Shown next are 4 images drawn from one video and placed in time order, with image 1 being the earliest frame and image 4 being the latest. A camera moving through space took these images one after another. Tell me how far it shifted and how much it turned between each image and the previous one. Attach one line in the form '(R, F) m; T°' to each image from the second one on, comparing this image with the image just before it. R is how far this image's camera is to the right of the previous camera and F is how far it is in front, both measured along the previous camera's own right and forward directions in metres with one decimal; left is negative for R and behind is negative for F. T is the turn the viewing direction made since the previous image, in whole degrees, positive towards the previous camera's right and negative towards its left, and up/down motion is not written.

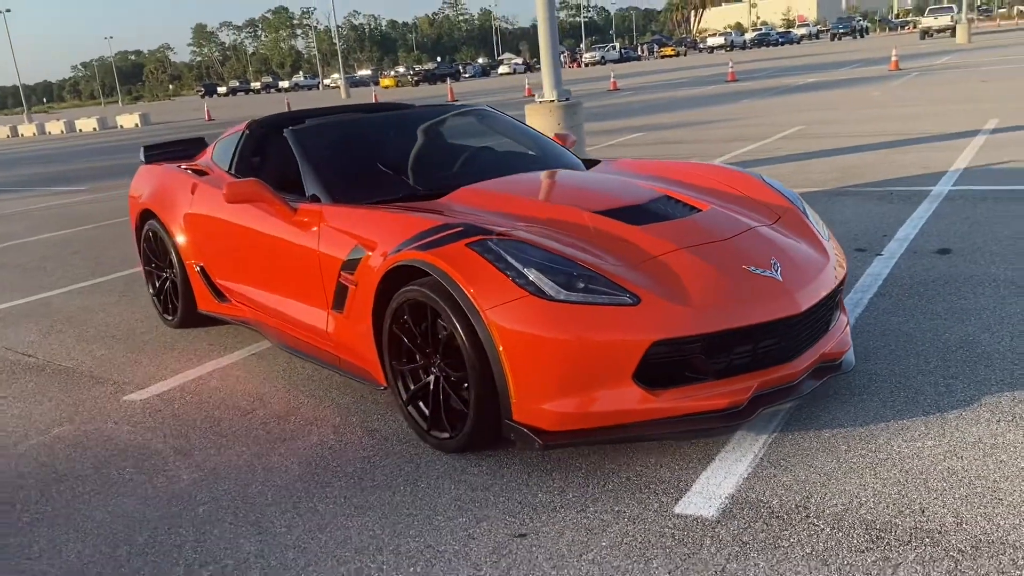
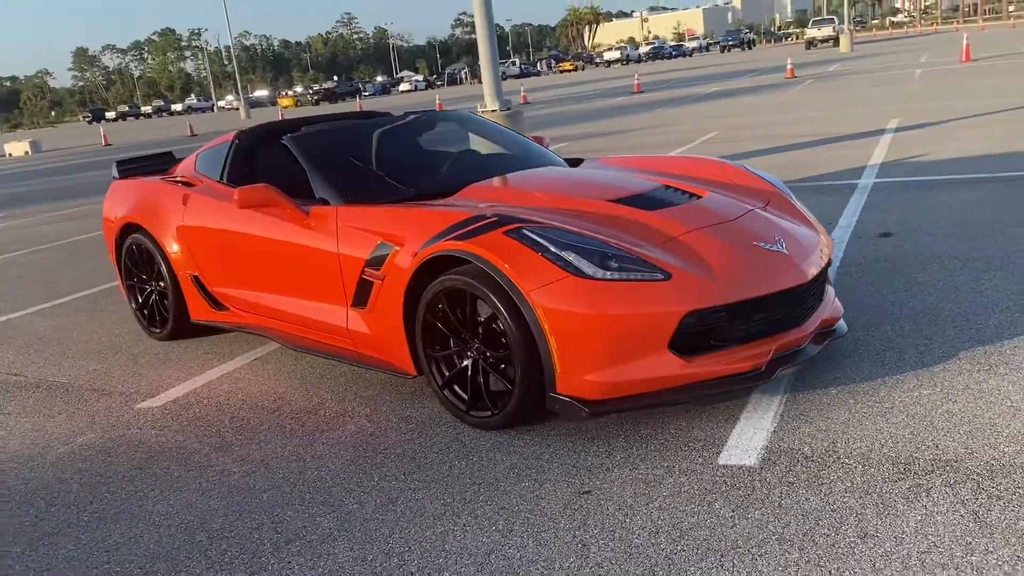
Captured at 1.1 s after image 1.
(-0.5, -0.2) m; +6°
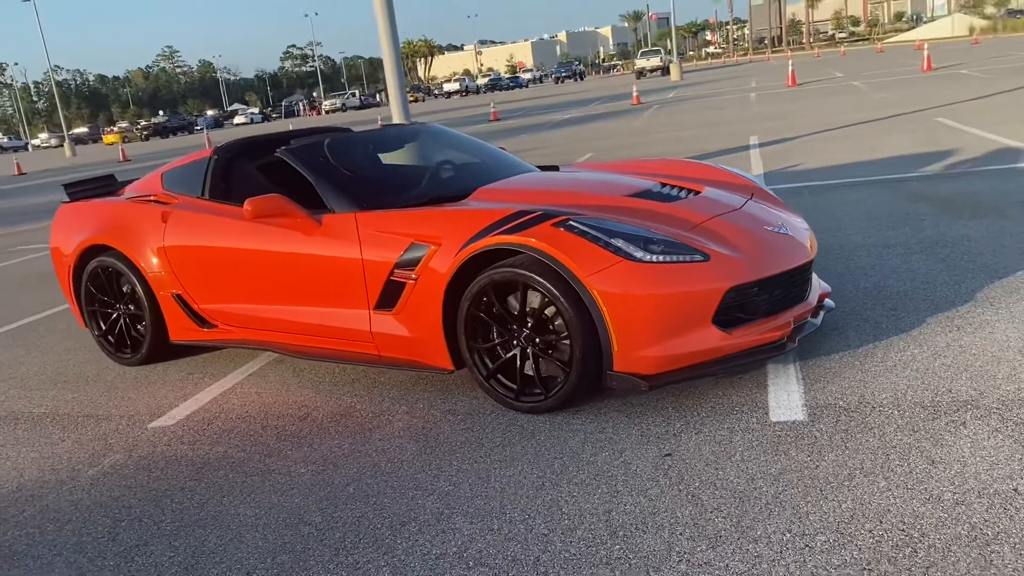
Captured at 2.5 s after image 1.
(-0.8, -0.1) m; +10°
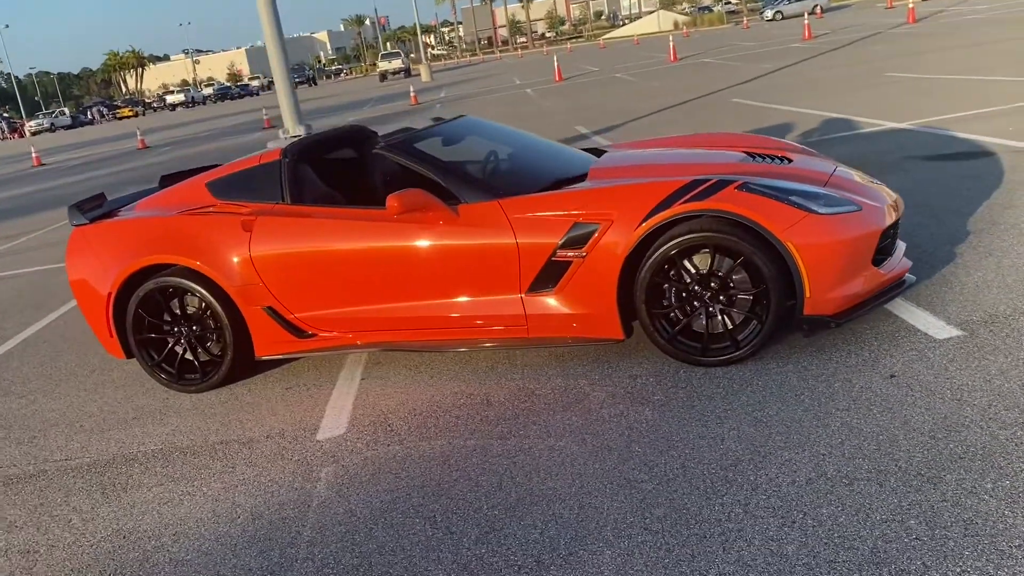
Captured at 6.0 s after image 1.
(-1.8, +0.1) m; +16°
